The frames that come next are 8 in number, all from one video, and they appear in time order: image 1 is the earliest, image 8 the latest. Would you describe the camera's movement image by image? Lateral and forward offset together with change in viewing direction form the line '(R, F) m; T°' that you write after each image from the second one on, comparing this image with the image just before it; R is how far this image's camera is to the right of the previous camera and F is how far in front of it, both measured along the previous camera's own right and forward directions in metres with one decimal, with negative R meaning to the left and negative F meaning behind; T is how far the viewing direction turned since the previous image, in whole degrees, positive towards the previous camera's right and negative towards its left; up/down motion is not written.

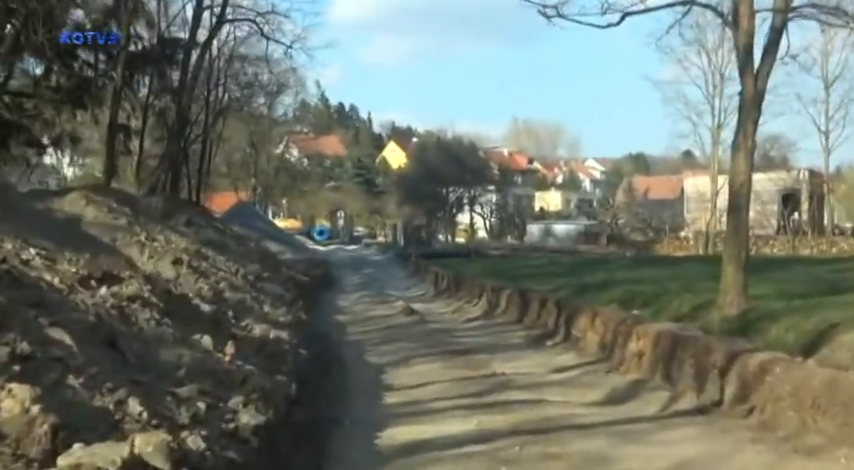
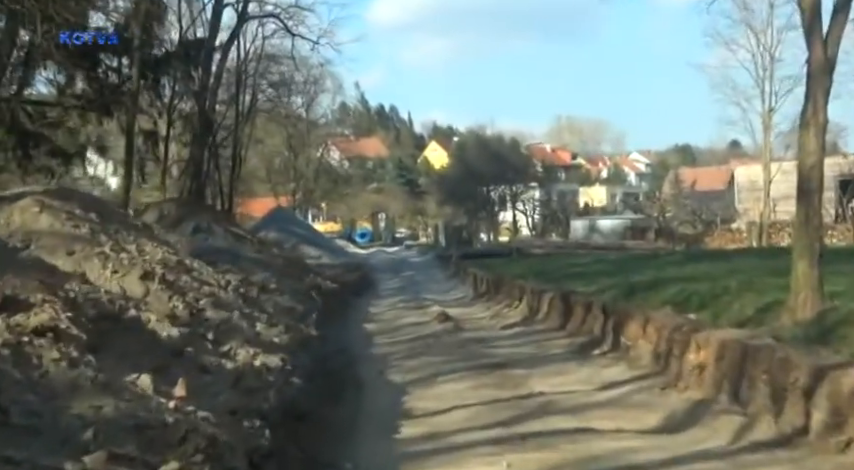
(+0.3, +2.0) m; -2°
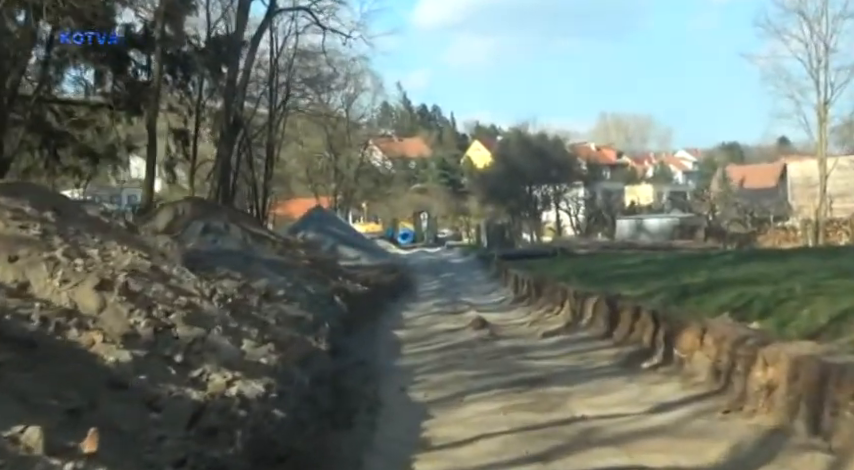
(+0.2, +1.8) m; -2°
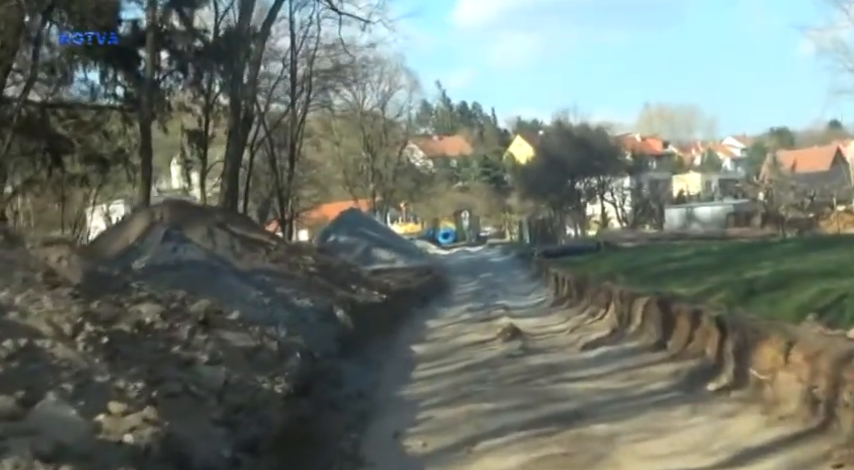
(+0.5, +3.3) m; -3°
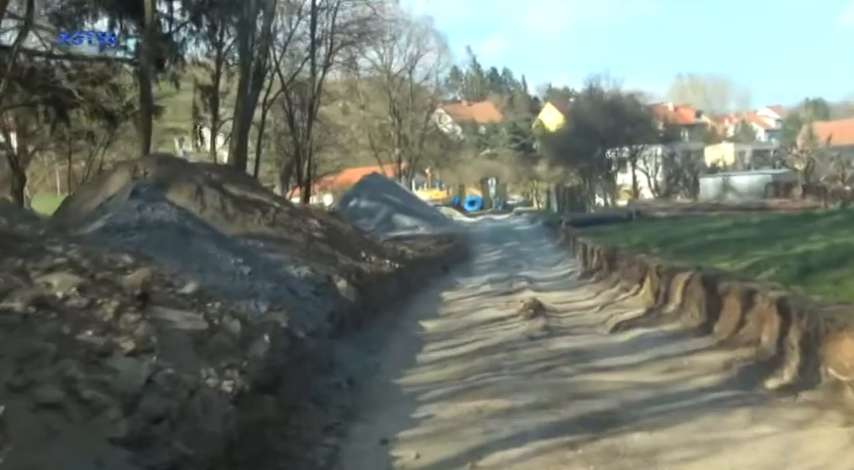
(+0.2, +2.1) m; -1°
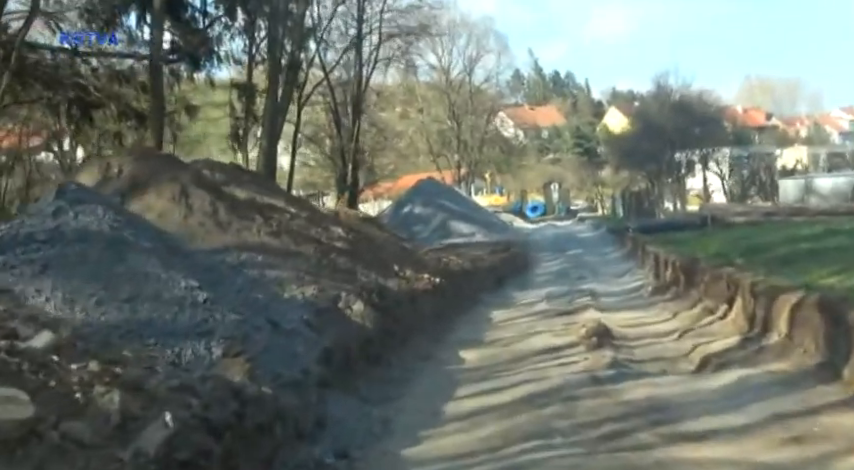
(+0.3, +3.4) m; -3°
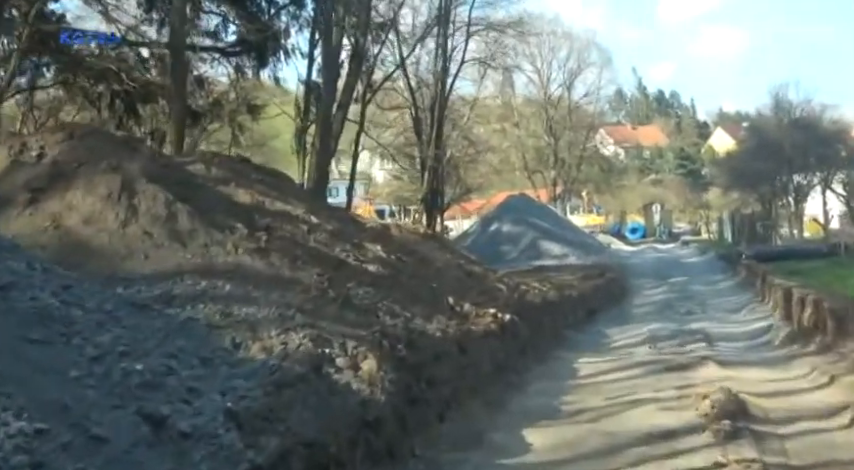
(+0.4, +4.7) m; -5°
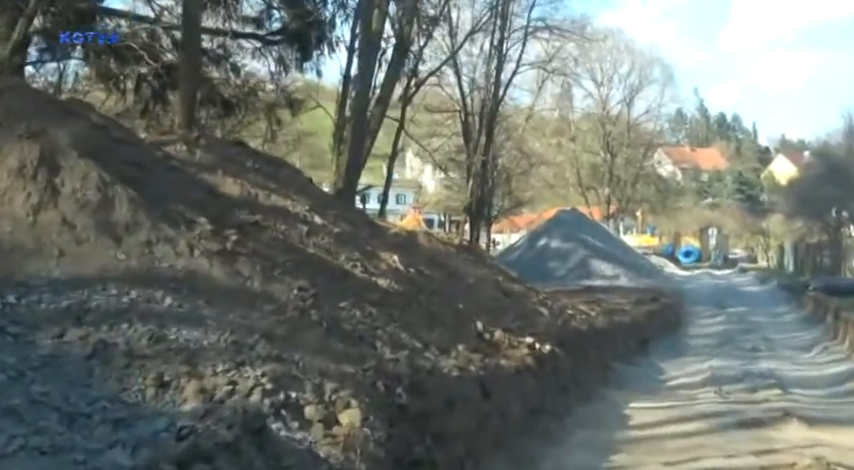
(+0.2, +2.5) m; -3°
